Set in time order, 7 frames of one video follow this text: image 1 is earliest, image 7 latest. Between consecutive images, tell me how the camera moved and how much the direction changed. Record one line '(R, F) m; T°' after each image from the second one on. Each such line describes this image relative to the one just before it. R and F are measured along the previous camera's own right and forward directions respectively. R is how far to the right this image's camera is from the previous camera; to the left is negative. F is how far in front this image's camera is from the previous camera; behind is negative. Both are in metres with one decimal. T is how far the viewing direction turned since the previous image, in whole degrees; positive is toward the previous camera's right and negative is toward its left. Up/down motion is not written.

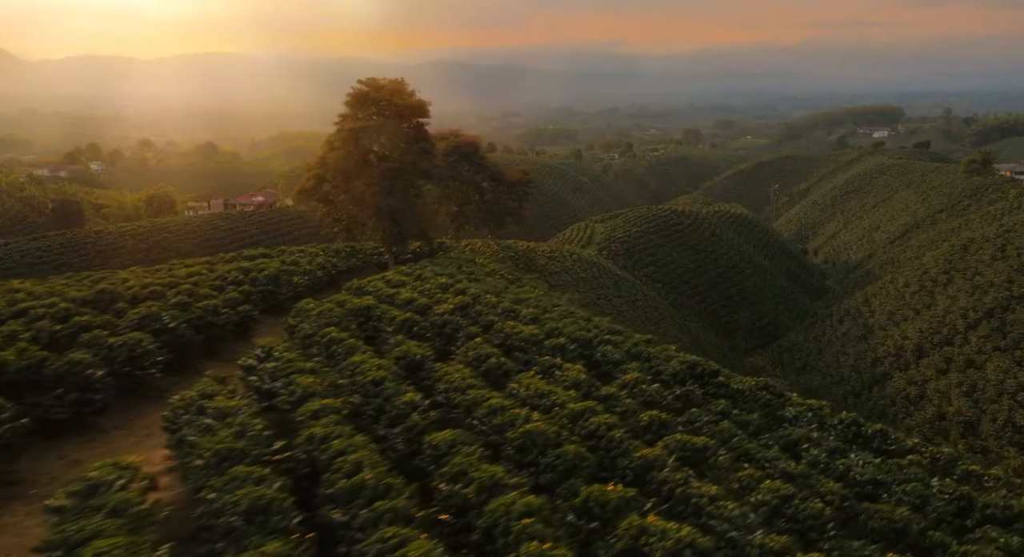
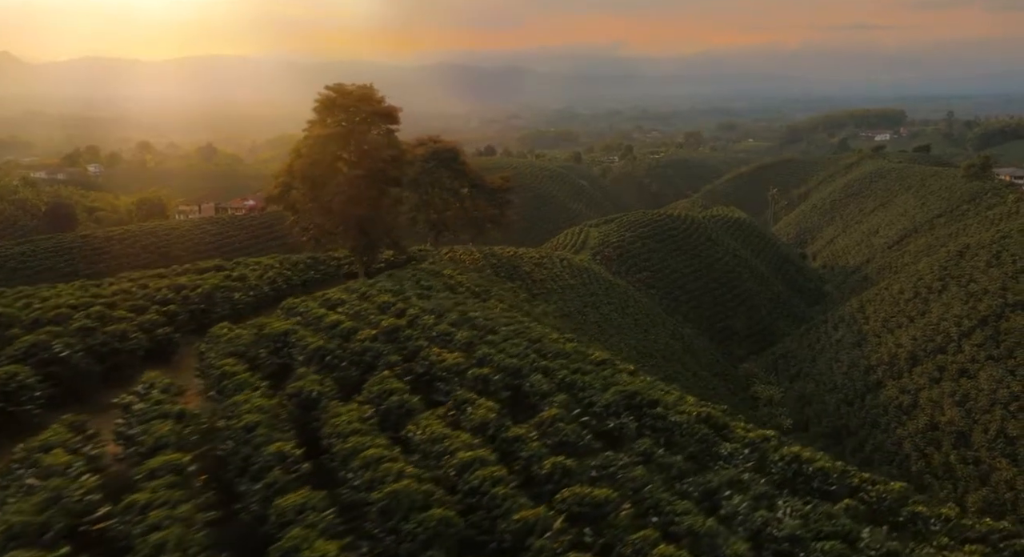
(+0.5, +0.3) m; 0°
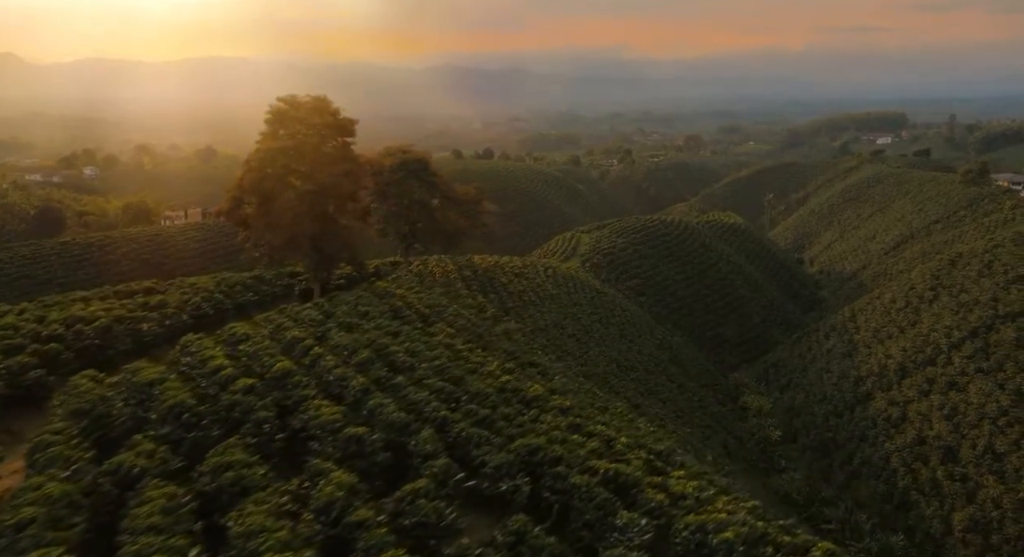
(+0.7, +0.4) m; 0°
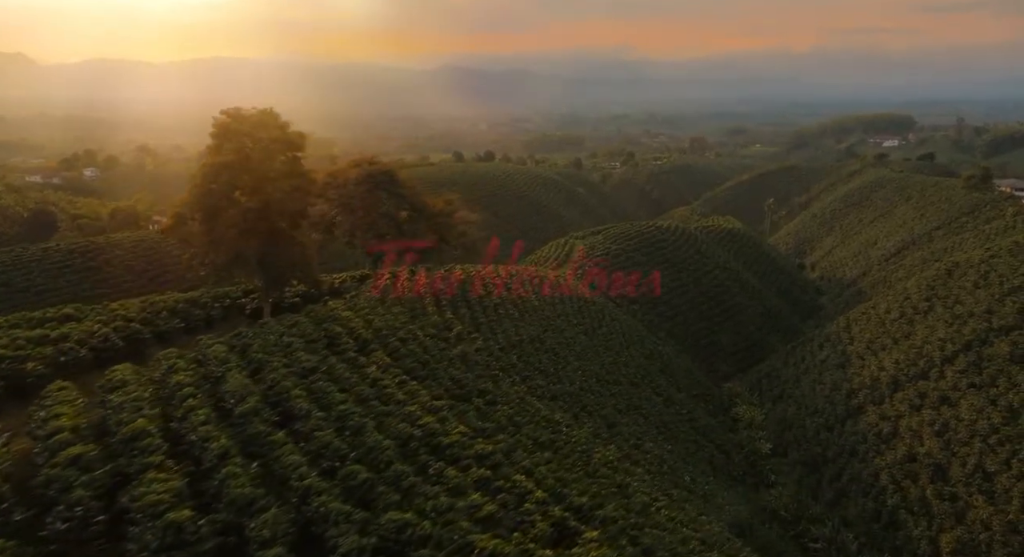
(+0.8, +0.5) m; 0°
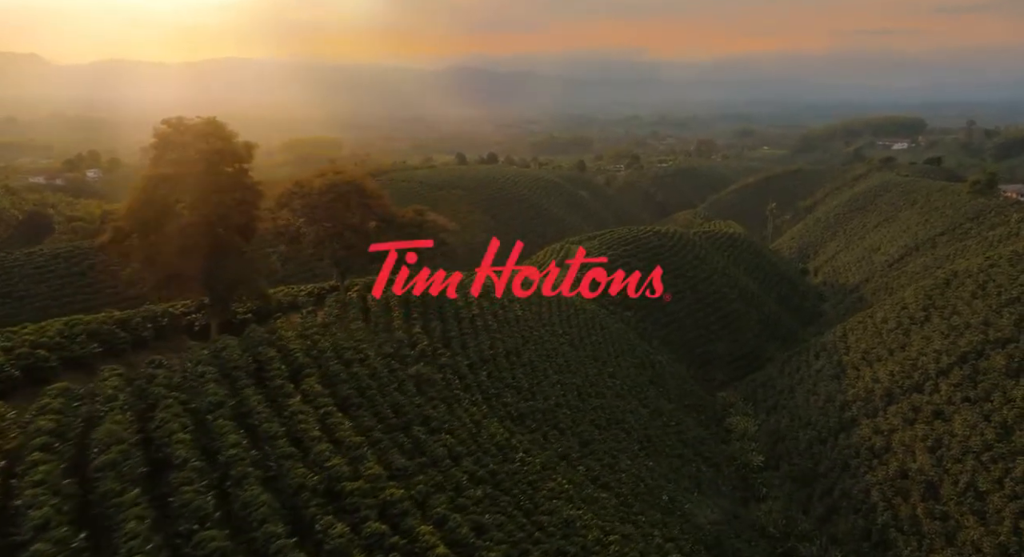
(+0.8, +0.5) m; 0°
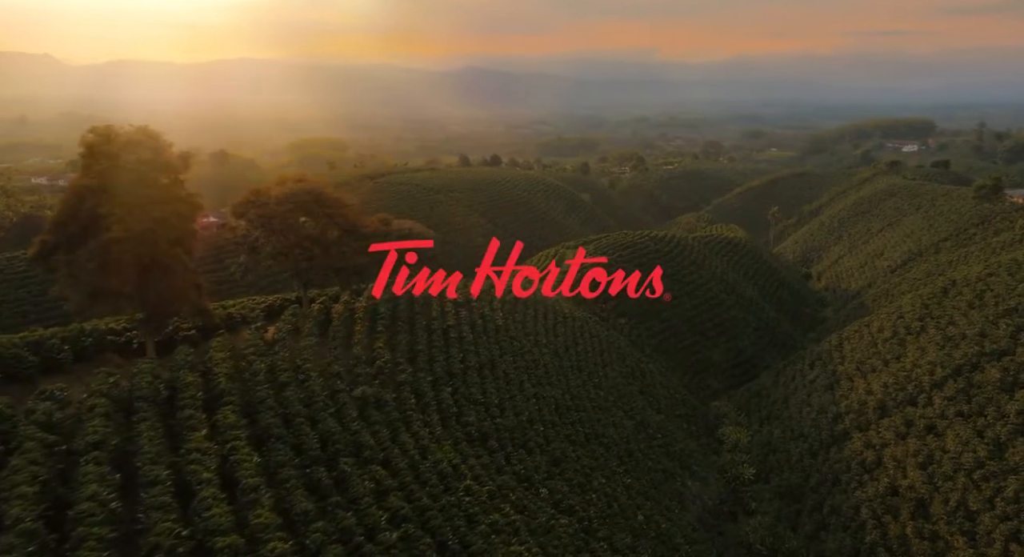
(+0.8, +0.6) m; -1°
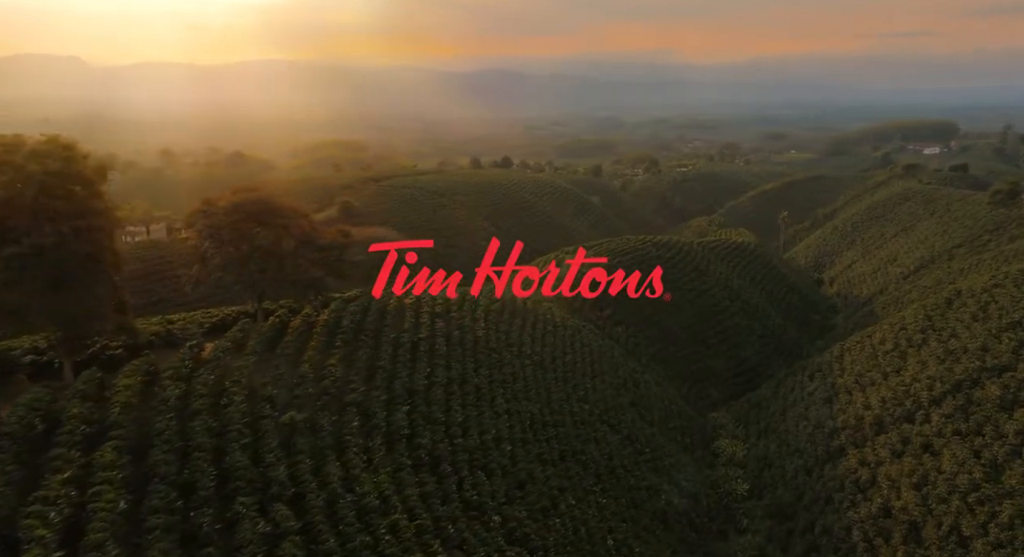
(+1.1, +0.7) m; -1°
